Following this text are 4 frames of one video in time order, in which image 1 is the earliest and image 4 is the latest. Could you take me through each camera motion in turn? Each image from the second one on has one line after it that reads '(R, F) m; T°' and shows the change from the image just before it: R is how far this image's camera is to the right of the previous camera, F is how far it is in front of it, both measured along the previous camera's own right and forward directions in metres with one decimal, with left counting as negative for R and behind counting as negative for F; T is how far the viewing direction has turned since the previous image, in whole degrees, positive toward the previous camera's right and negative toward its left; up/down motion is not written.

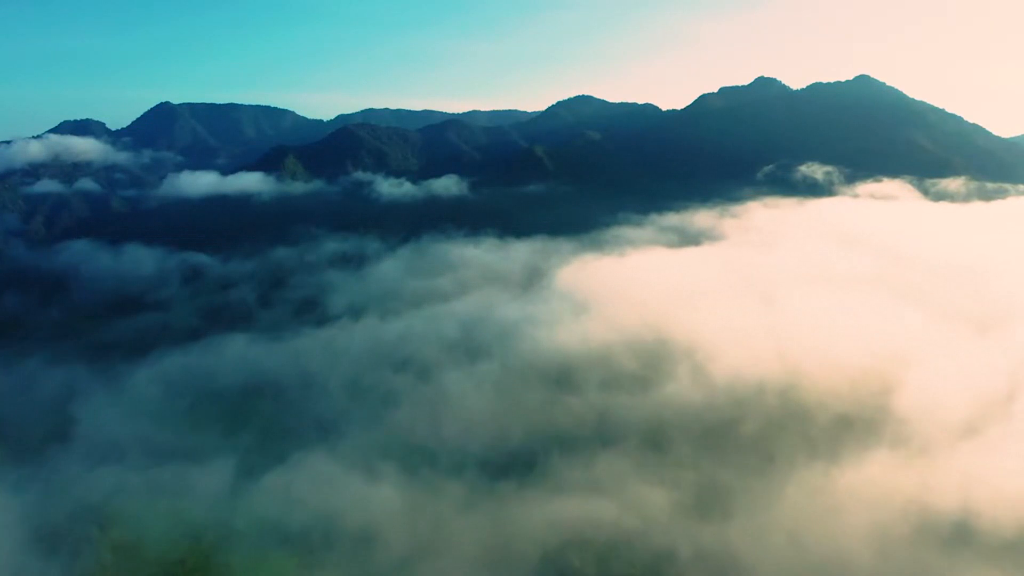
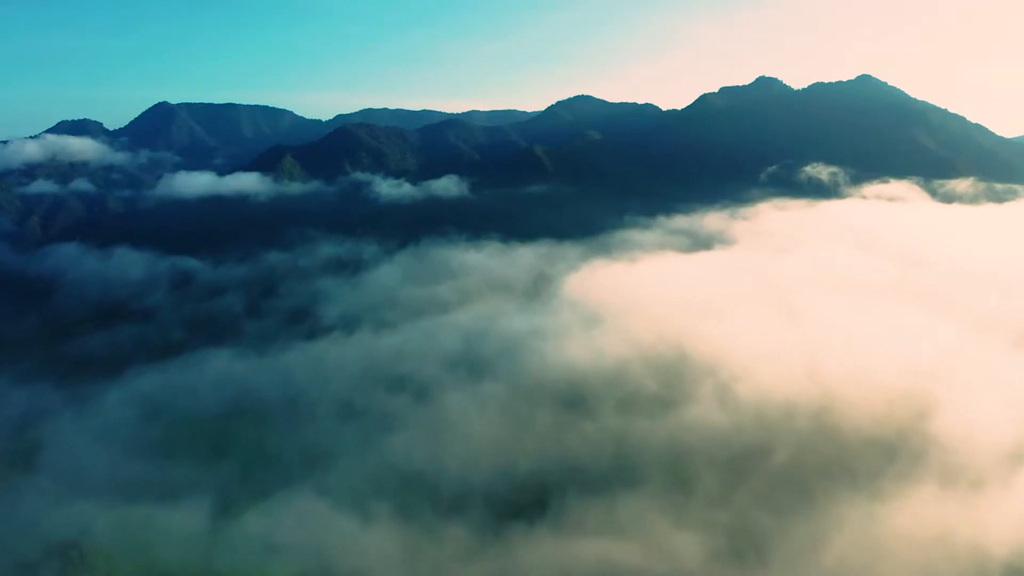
(-1.0, +6.8) m; 0°
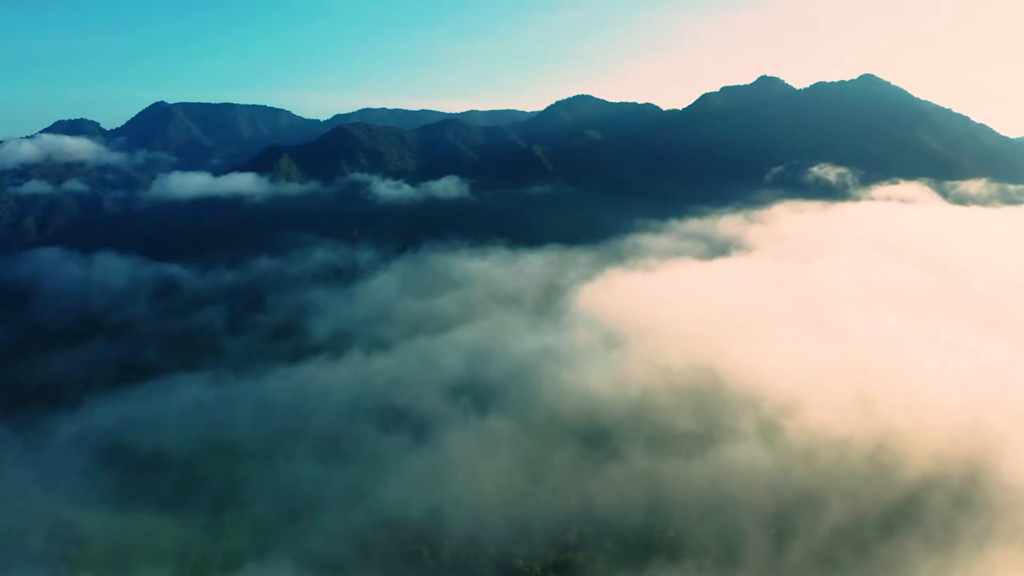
(-1.5, +9.7) m; 0°
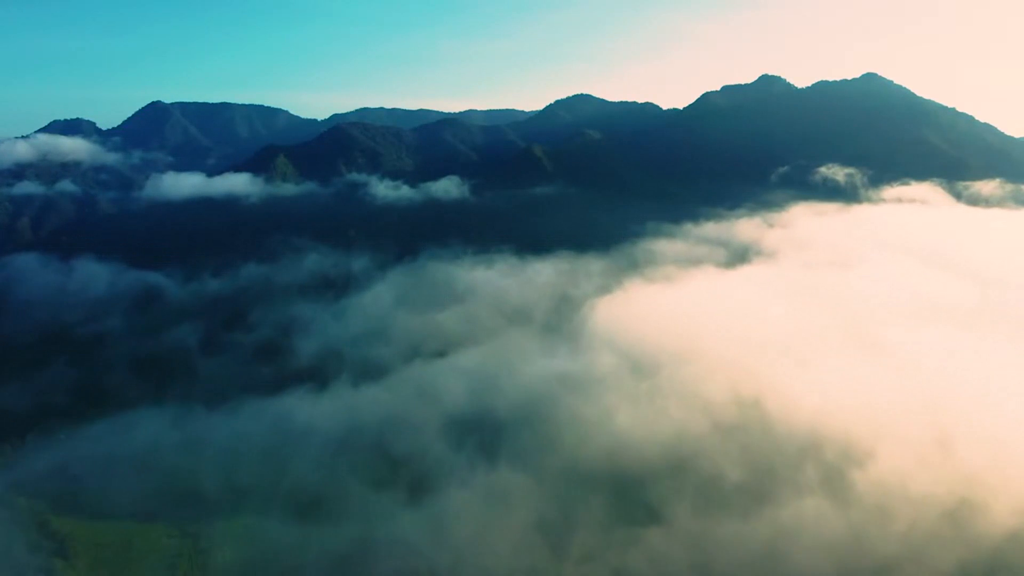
(-1.6, +10.2) m; 0°
